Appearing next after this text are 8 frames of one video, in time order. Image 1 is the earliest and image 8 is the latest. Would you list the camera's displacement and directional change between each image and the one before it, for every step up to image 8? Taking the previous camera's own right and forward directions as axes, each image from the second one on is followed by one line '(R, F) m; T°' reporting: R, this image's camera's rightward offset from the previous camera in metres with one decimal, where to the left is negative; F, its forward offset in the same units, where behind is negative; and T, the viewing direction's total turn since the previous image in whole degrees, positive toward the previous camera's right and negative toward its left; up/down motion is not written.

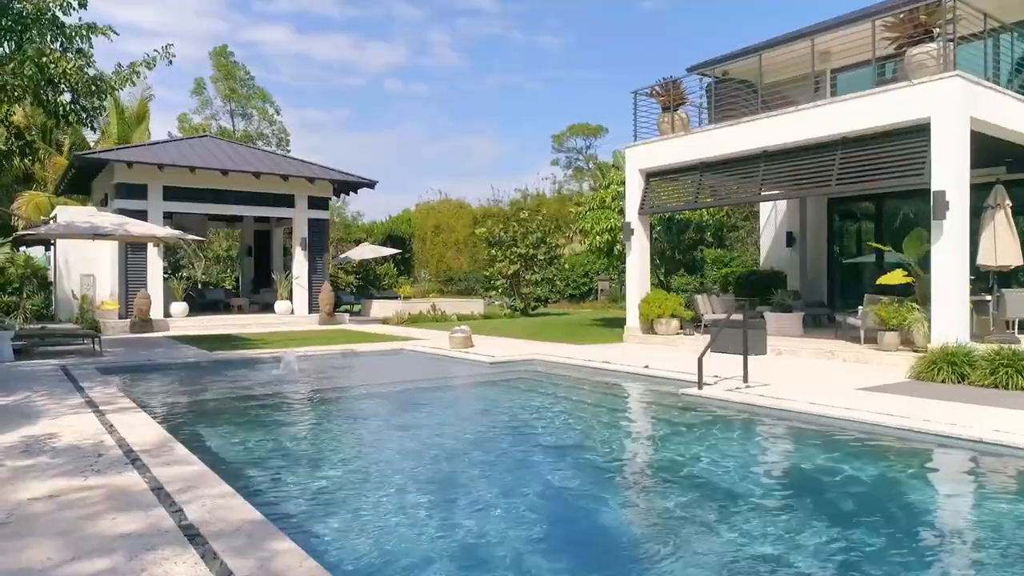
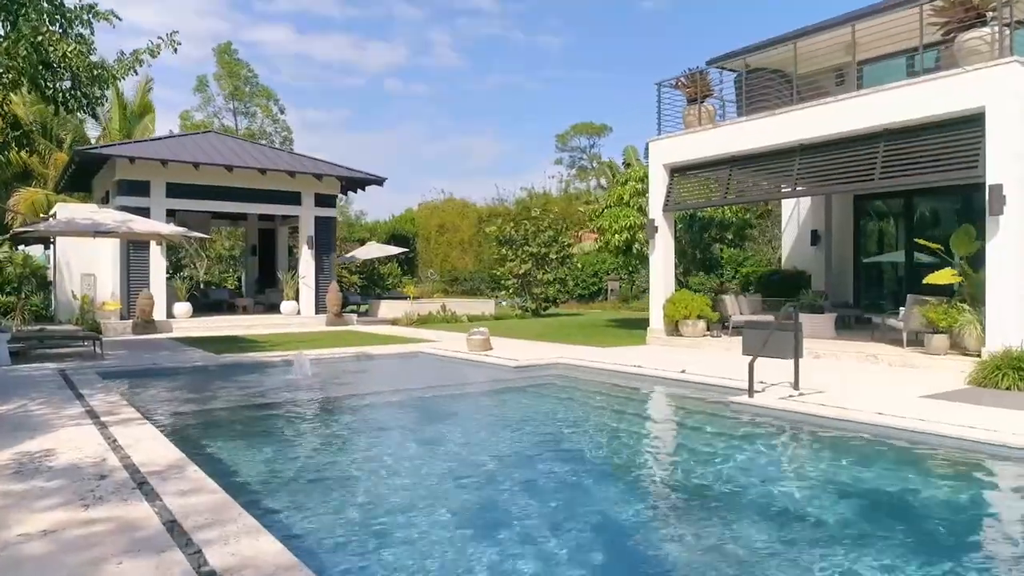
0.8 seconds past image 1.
(-0.4, +0.7) m; 0°
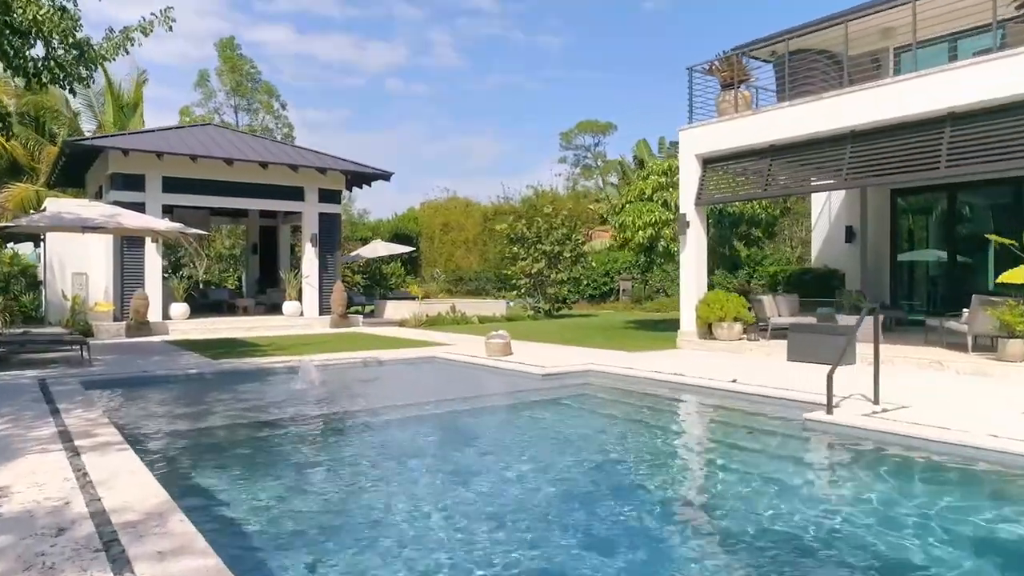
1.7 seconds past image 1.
(-0.4, +1.2) m; 0°
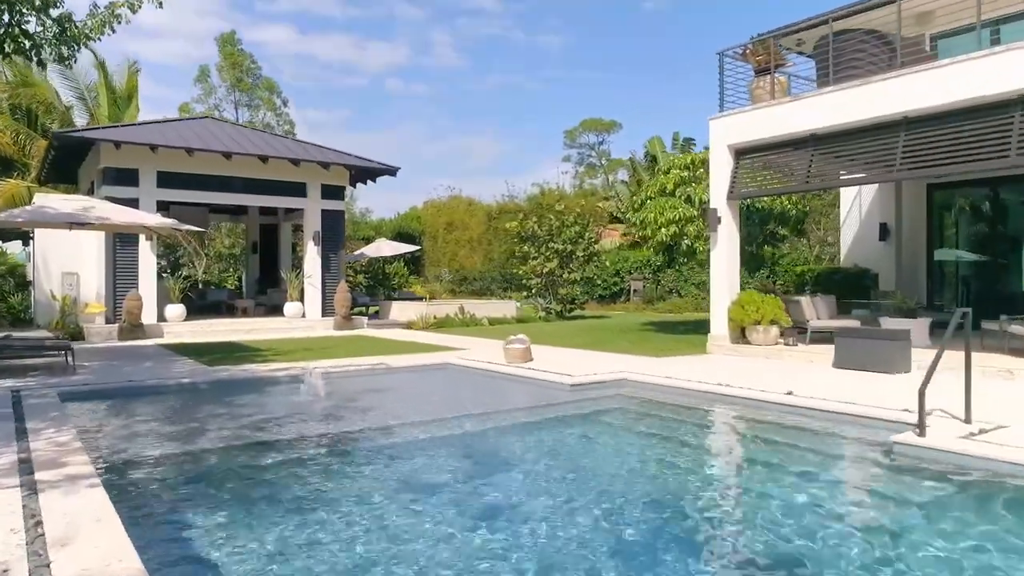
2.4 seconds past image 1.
(-0.4, +1.0) m; 0°
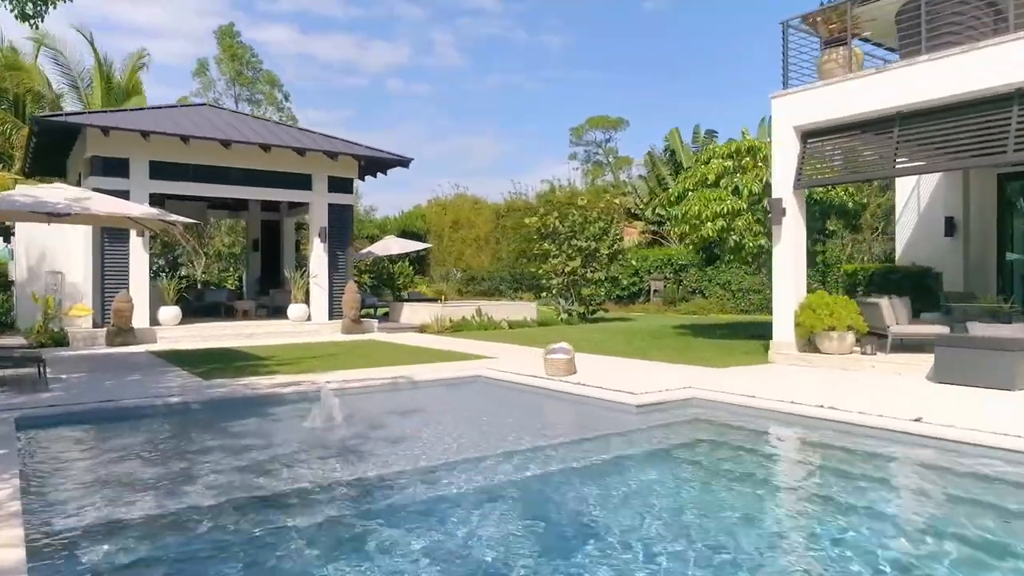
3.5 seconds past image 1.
(-0.6, +1.7) m; 0°
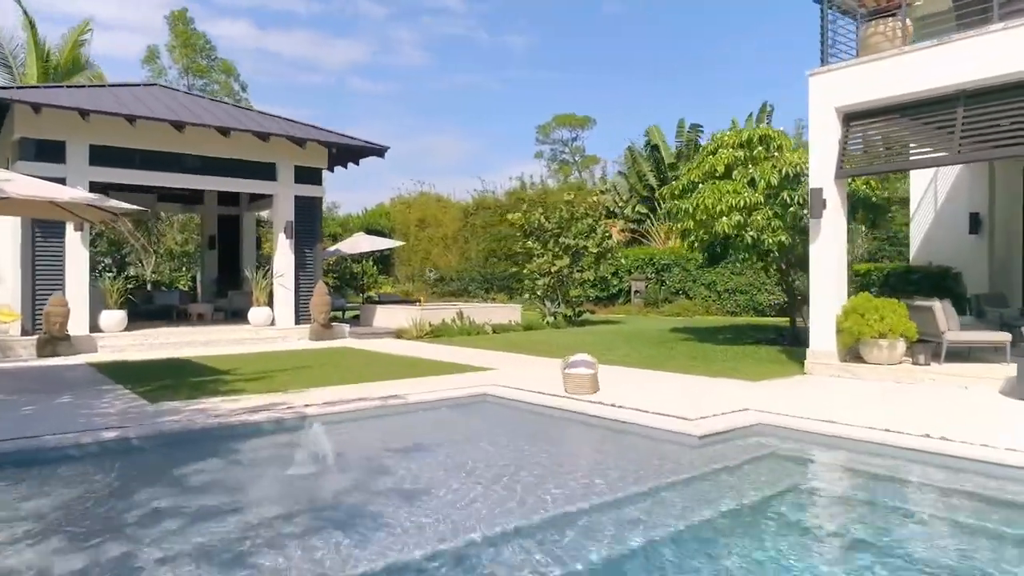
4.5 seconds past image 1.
(-0.7, +1.7) m; +3°
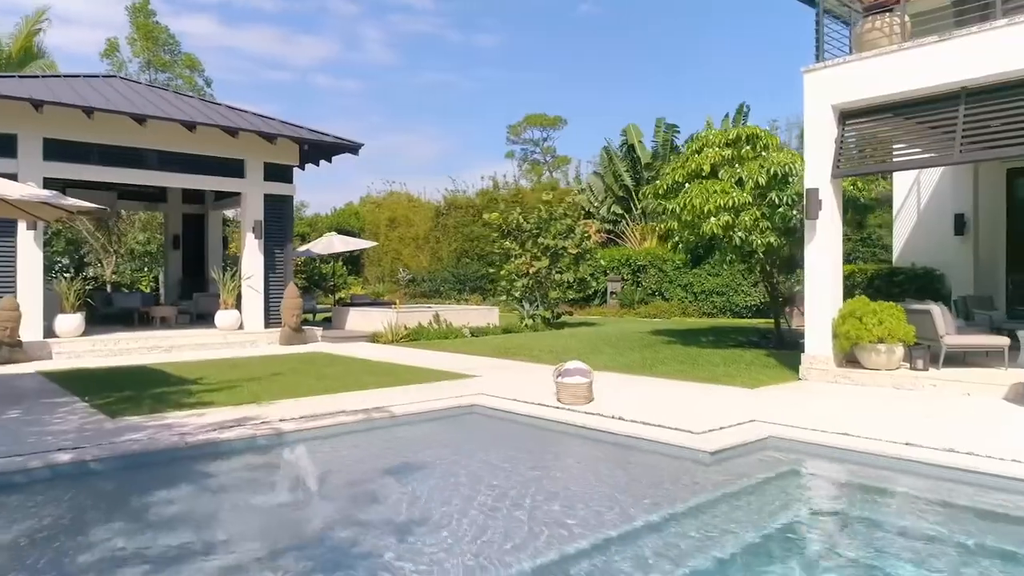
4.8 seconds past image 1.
(-0.3, +0.5) m; +2°
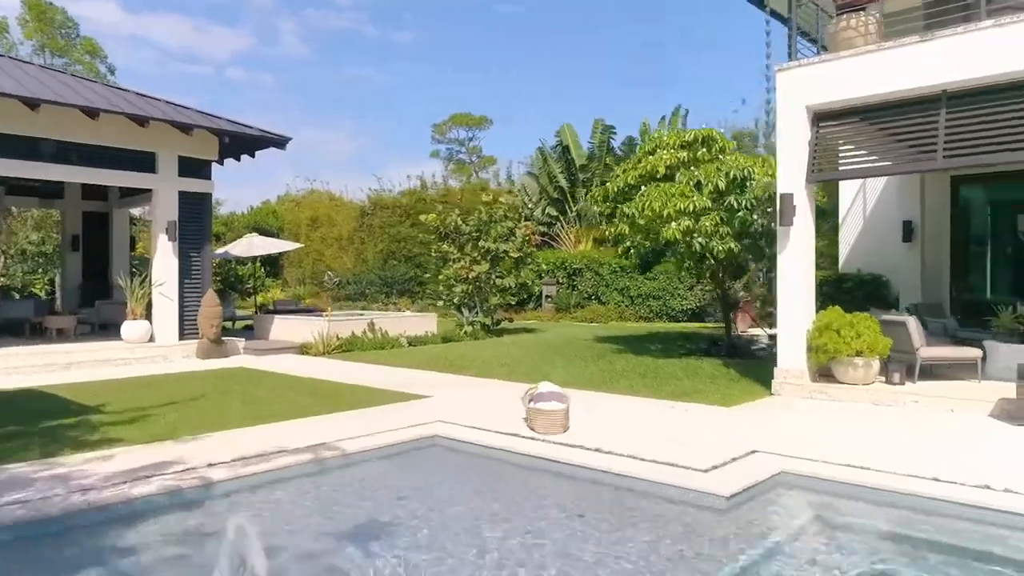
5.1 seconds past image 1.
(-0.5, +1.0) m; +6°
